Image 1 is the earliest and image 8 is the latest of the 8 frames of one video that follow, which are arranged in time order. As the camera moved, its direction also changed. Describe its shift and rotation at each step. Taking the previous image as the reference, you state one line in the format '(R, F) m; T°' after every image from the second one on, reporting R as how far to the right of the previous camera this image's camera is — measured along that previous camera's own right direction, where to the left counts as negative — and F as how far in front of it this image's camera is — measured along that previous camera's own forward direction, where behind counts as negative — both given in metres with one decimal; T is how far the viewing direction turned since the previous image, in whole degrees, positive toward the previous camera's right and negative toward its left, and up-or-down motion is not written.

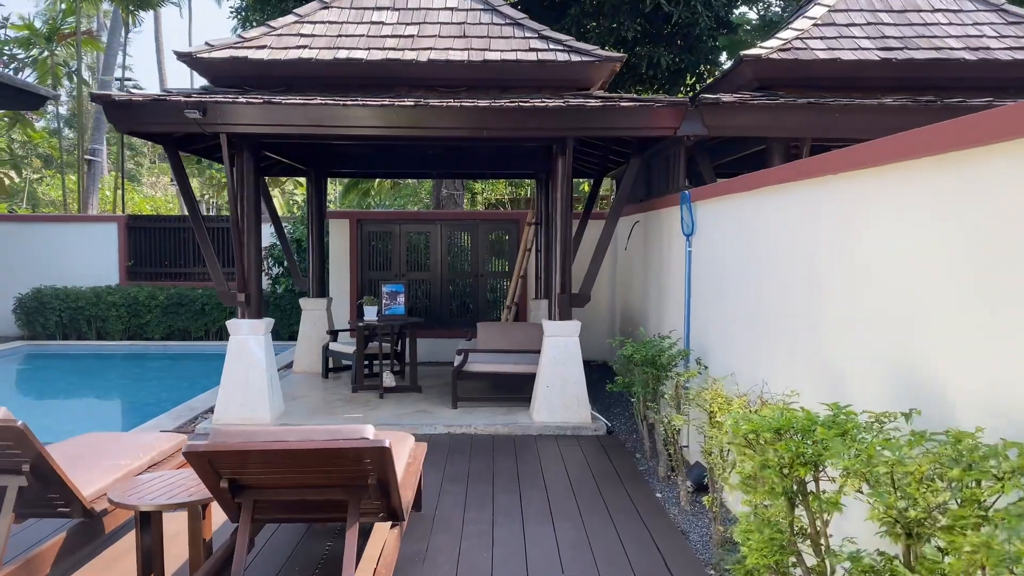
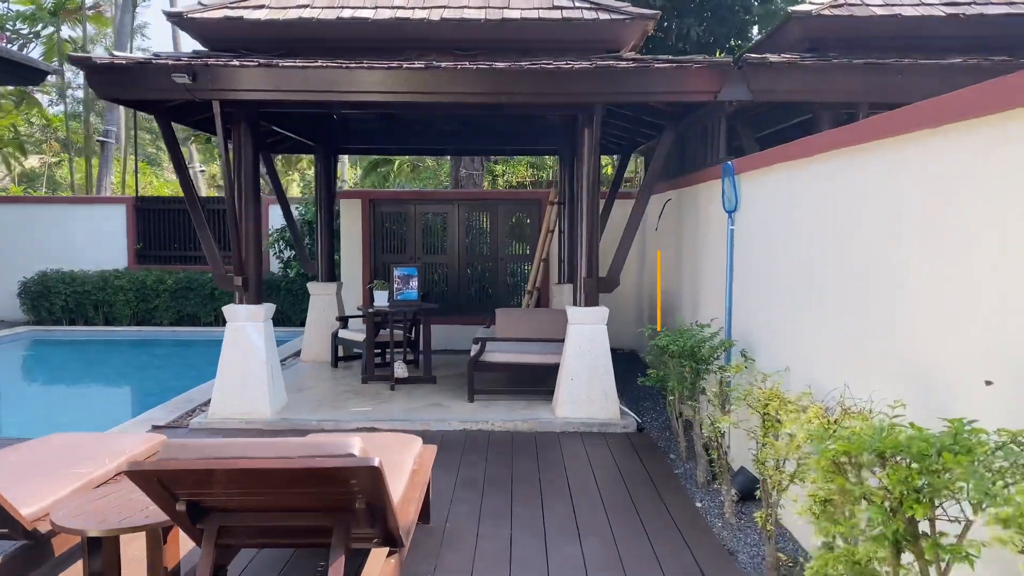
(0.0, +0.5) m; -2°
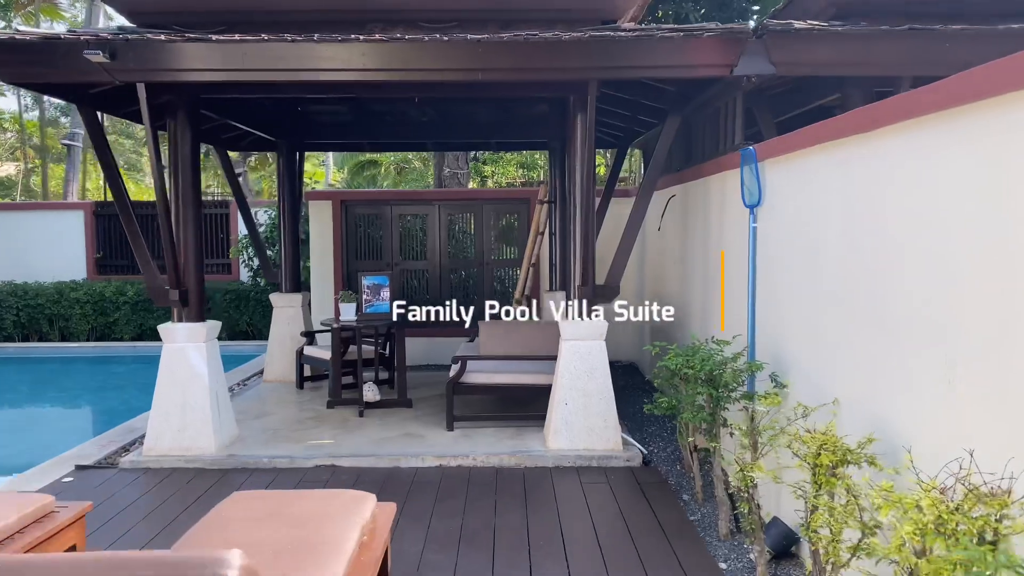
(+0.1, +0.8) m; 0°
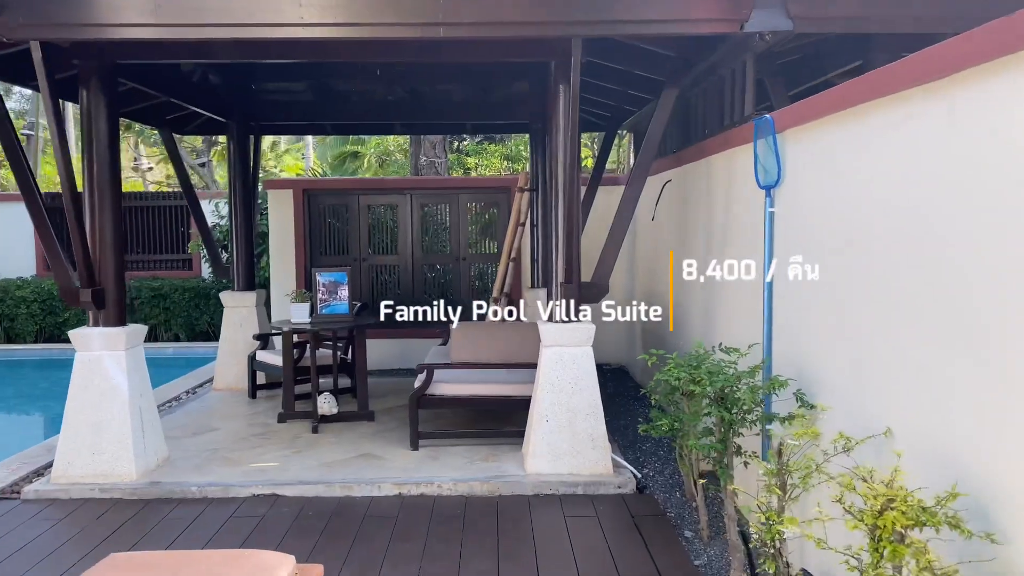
(+0.1, +0.7) m; +1°
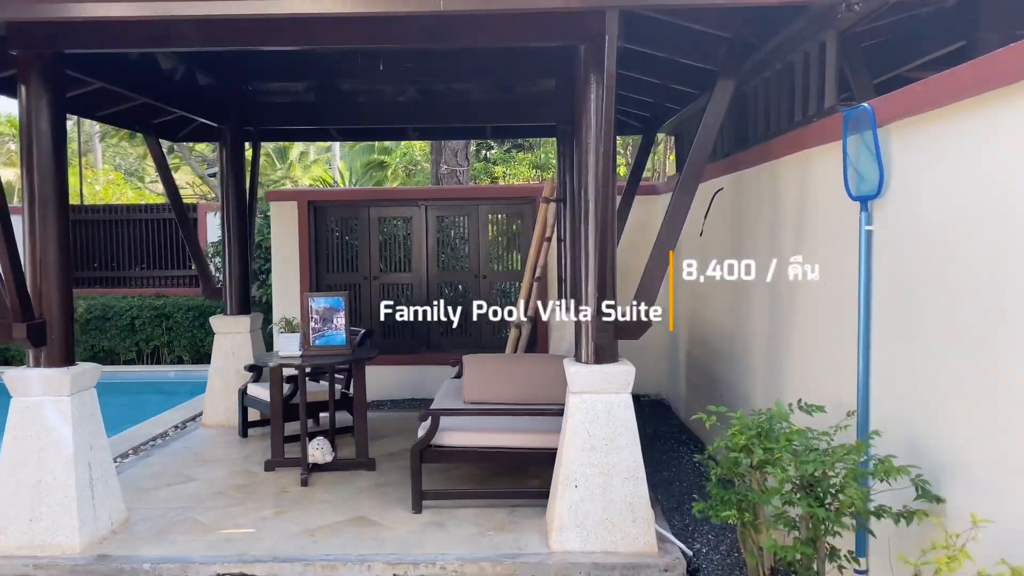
(0.0, +0.7) m; -2°
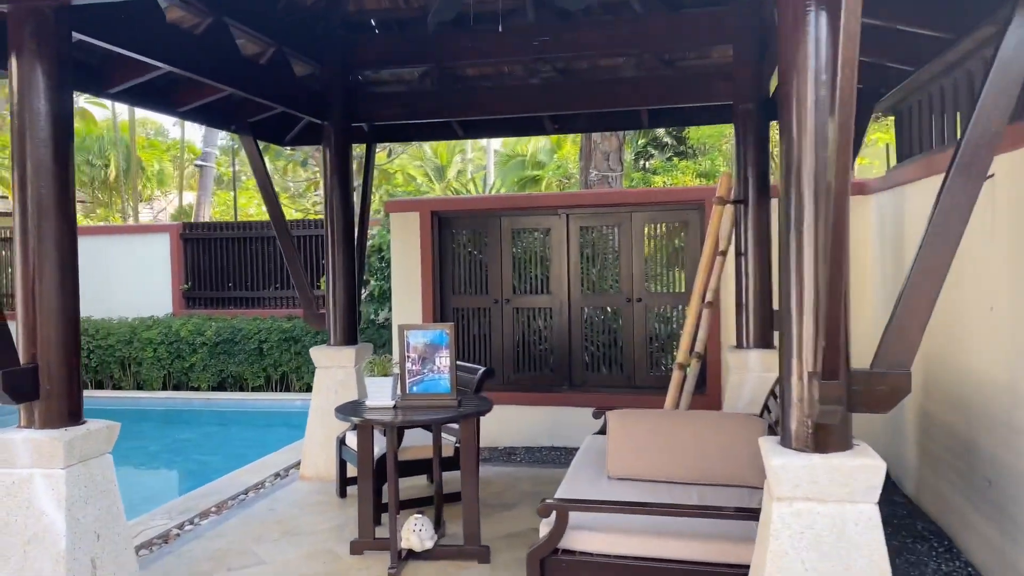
(0.0, +1.2) m; -11°
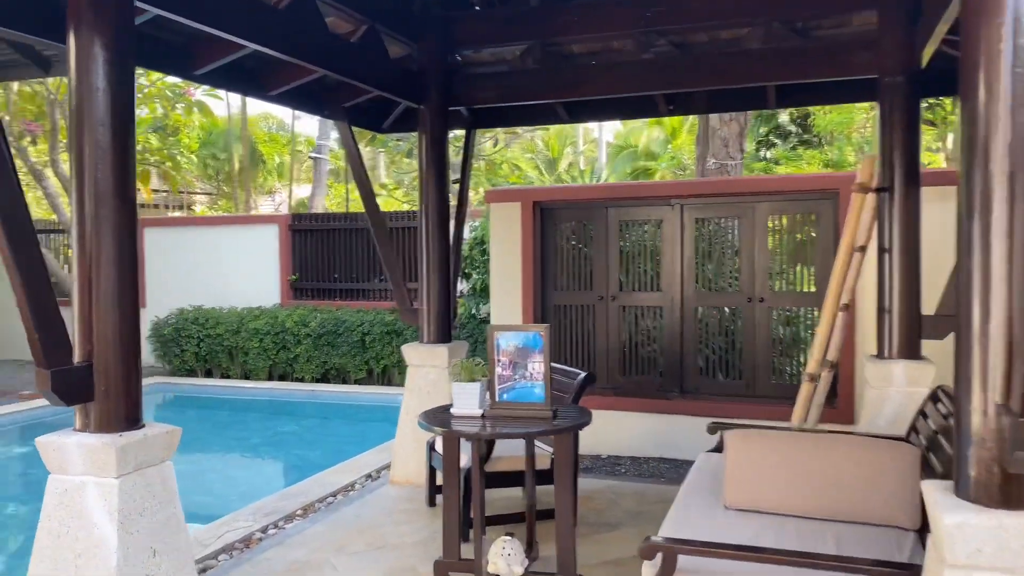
(0.0, +0.4) m; -8°
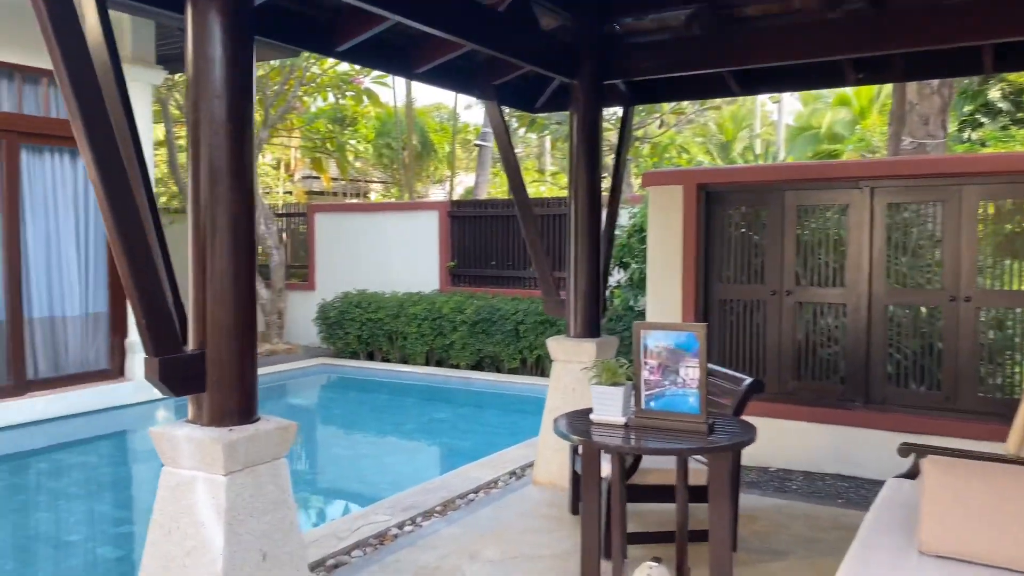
(+0.1, +0.3) m; -11°
